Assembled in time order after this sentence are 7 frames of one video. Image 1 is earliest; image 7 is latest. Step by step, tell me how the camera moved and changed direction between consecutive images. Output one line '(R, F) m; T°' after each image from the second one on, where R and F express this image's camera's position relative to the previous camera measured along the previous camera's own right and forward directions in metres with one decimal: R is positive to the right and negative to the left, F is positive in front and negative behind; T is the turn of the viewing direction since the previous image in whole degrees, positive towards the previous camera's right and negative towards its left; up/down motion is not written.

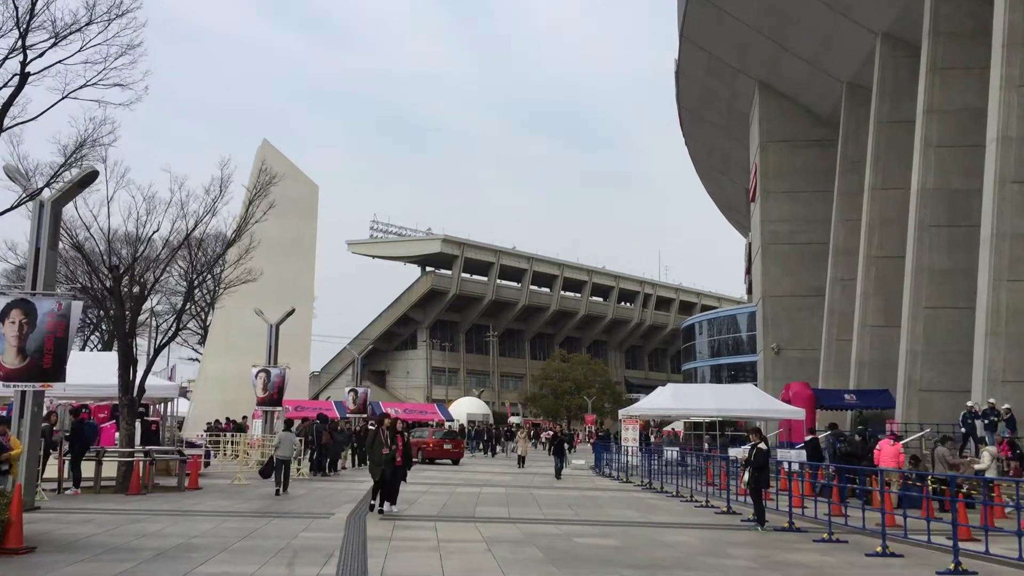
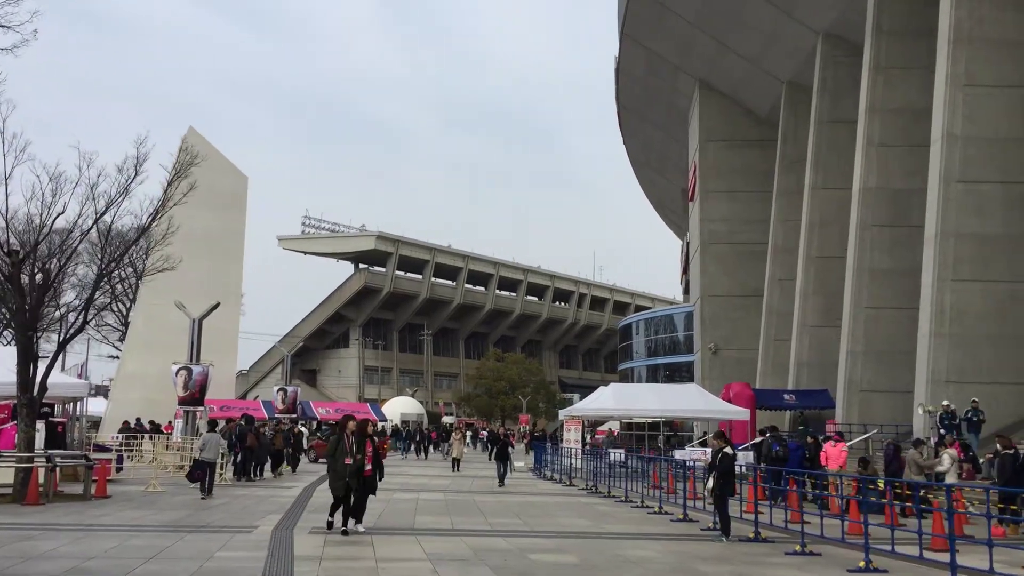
(-0.1, +1.0) m; +4°
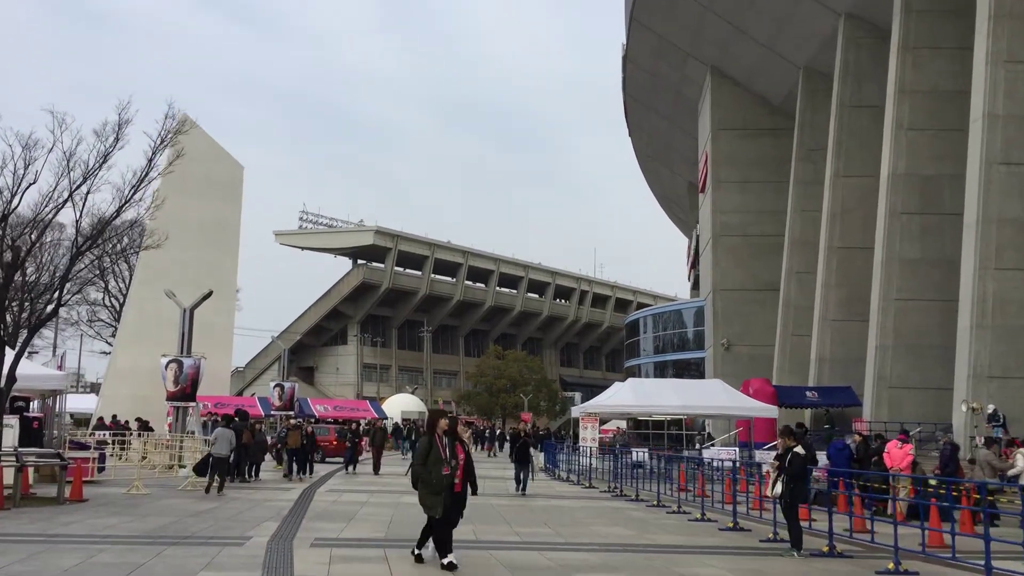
(-0.4, +1.4) m; 0°
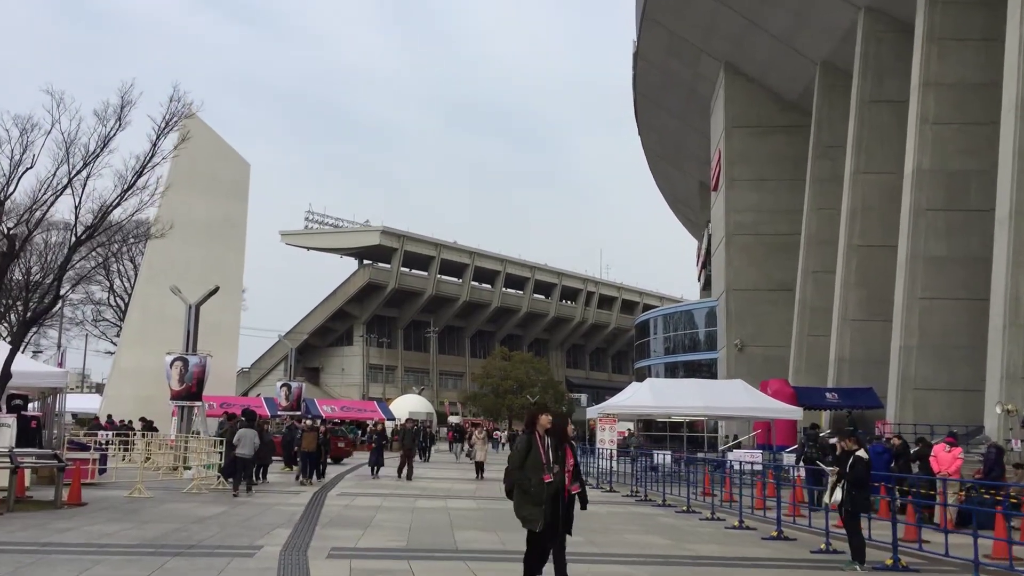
(-0.3, +0.7) m; 0°
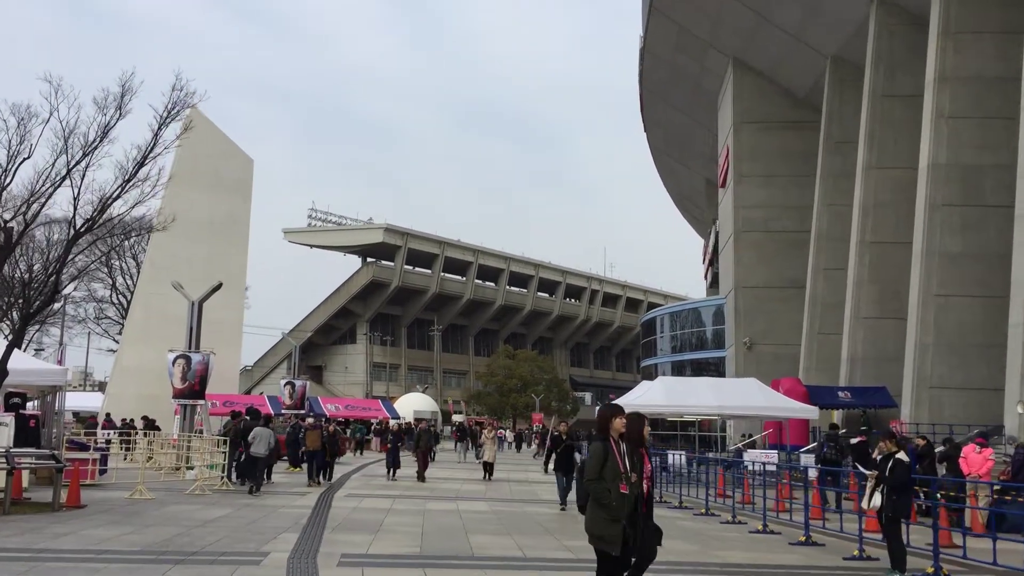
(-0.1, +0.4) m; 0°
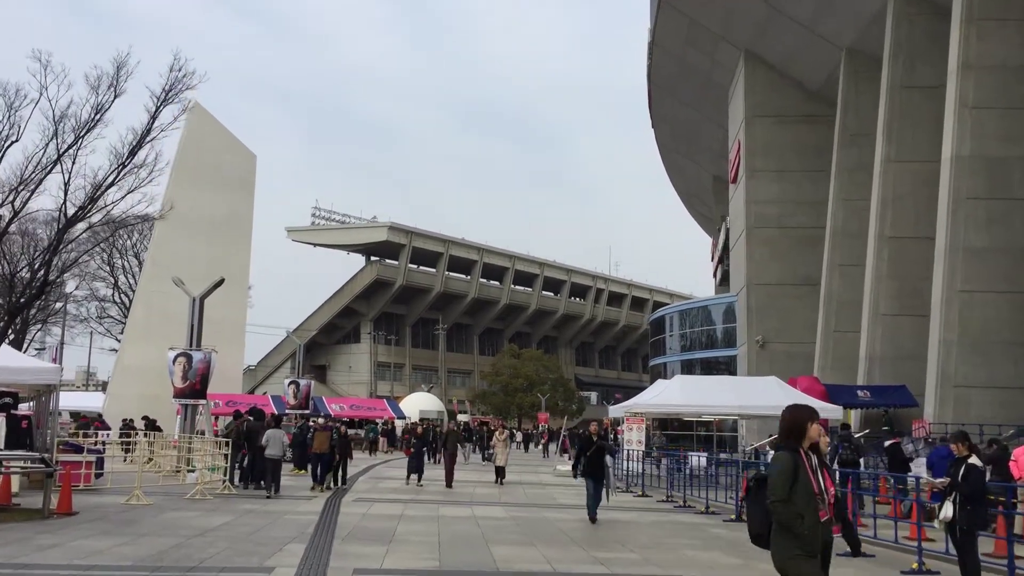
(-0.2, +0.7) m; 0°
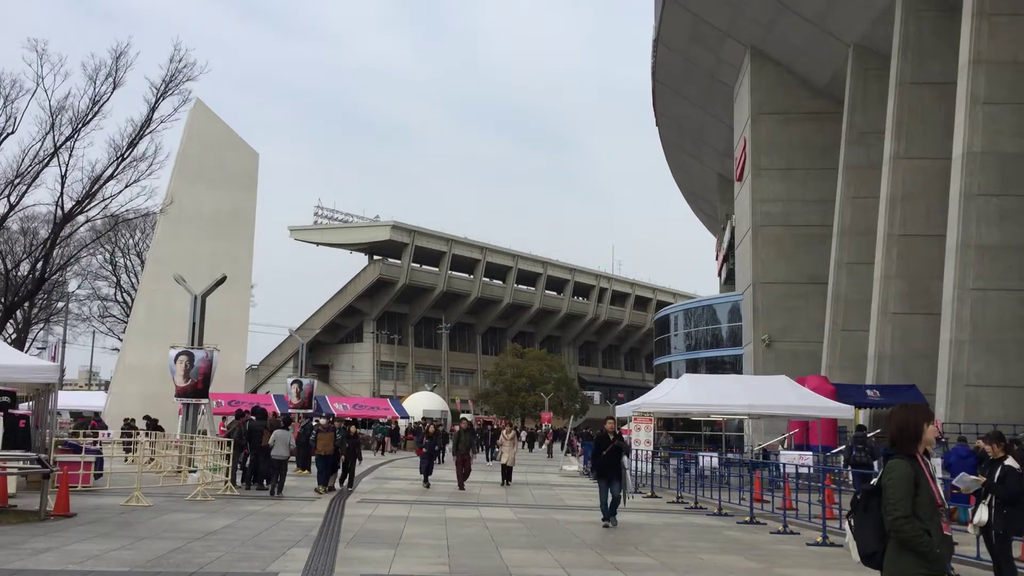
(-0.1, +0.3) m; 0°
